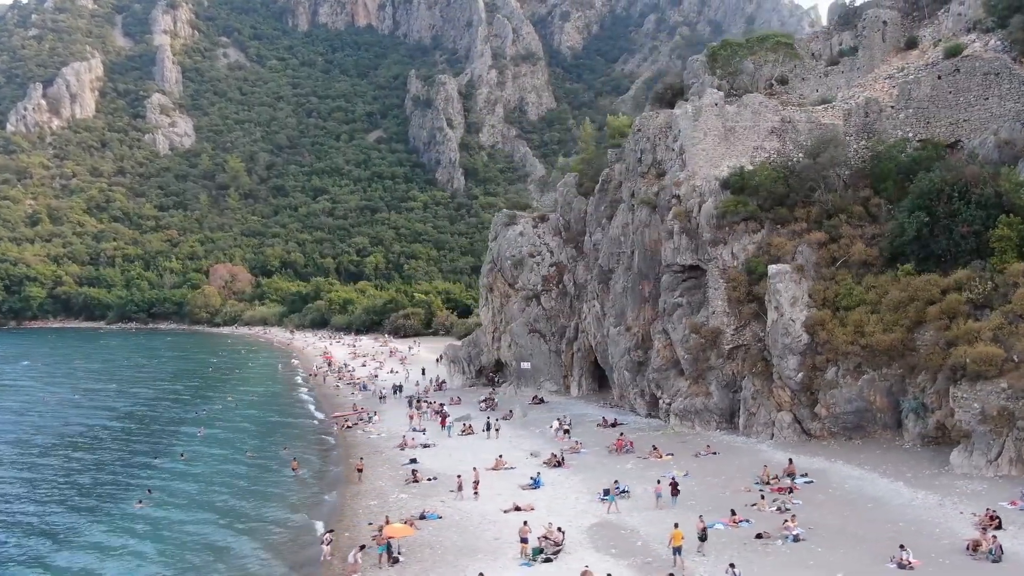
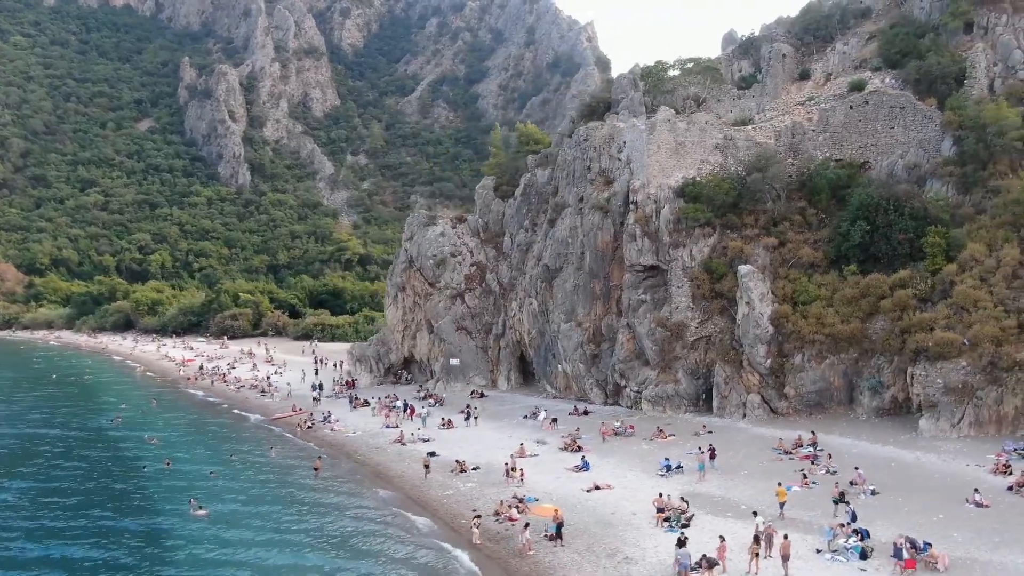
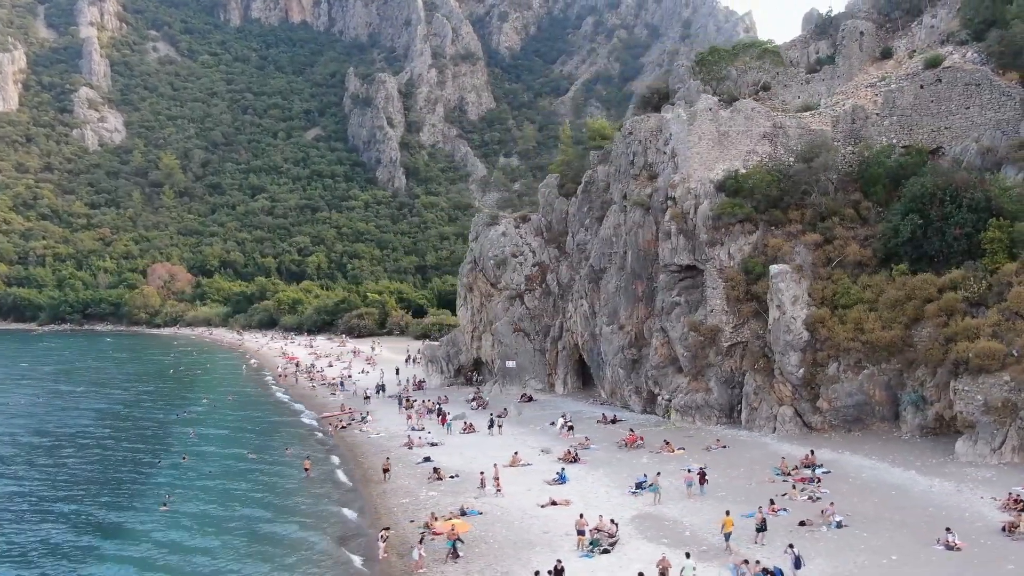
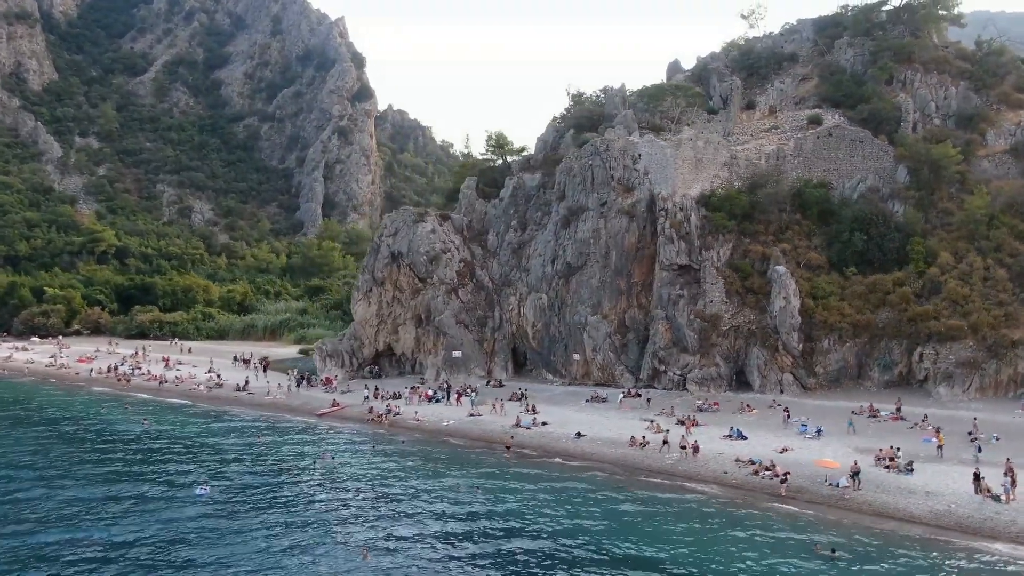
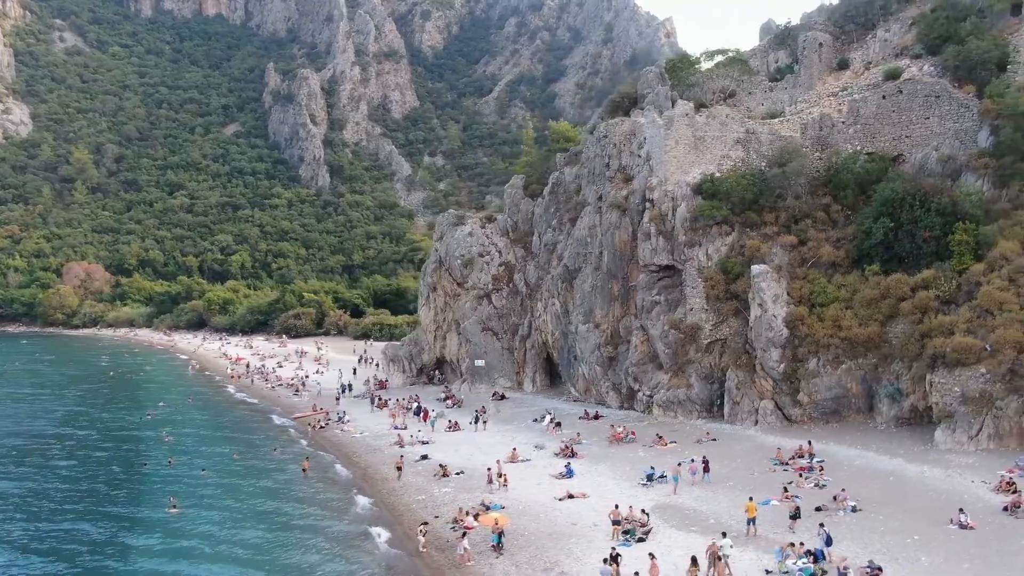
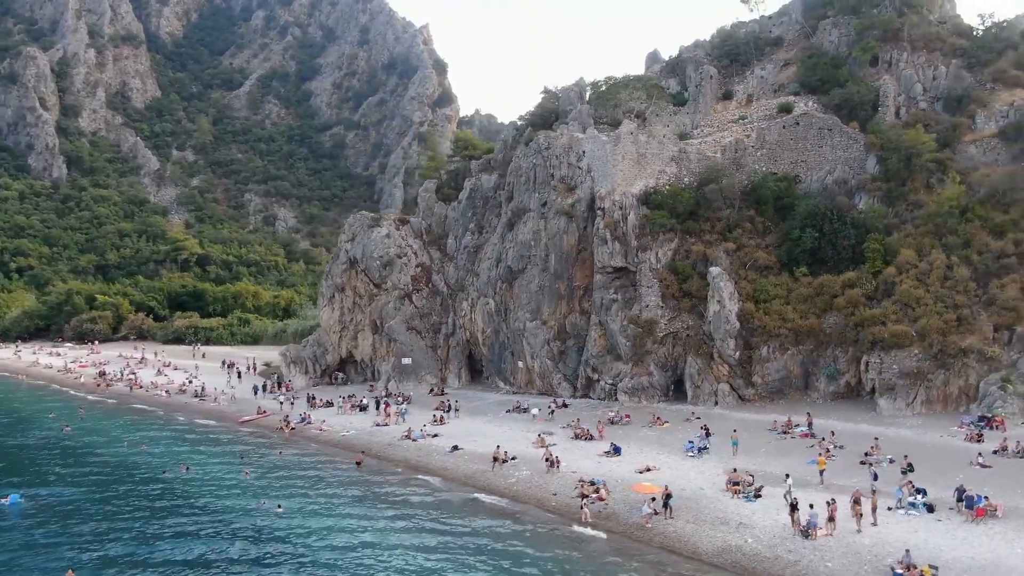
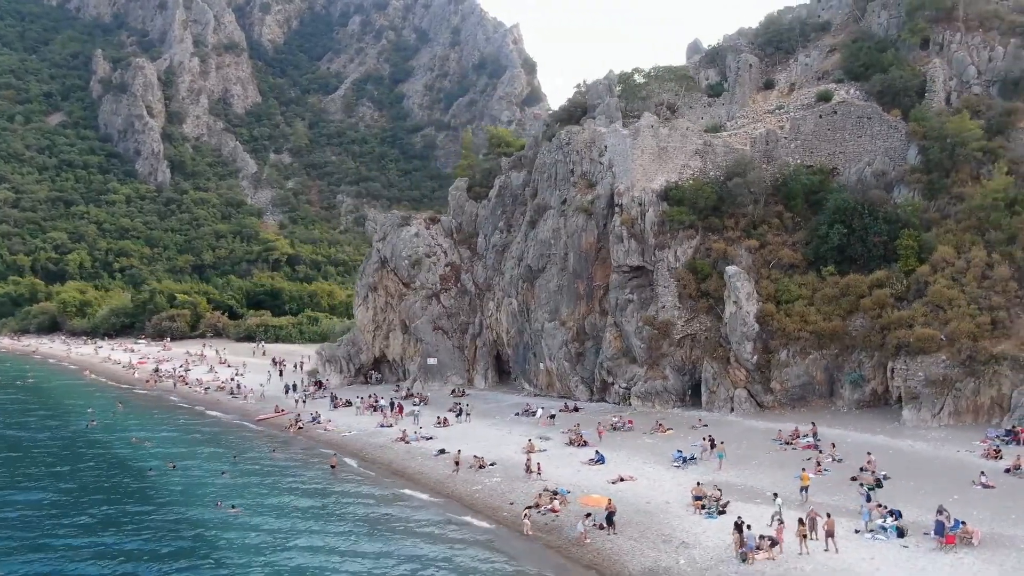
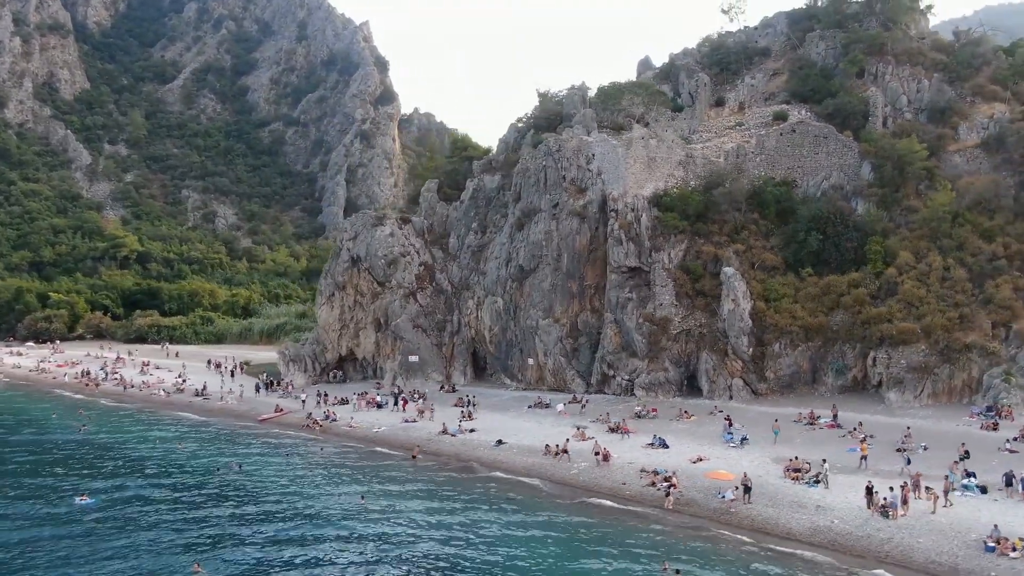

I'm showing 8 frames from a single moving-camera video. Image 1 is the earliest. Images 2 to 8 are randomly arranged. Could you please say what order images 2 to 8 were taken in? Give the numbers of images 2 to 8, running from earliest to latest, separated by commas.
3, 5, 2, 7, 6, 8, 4
